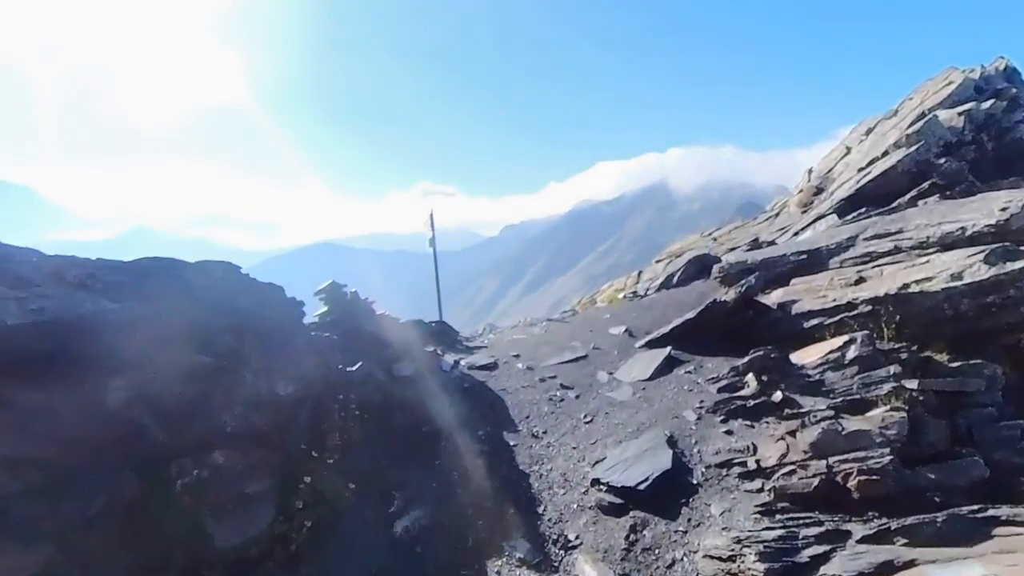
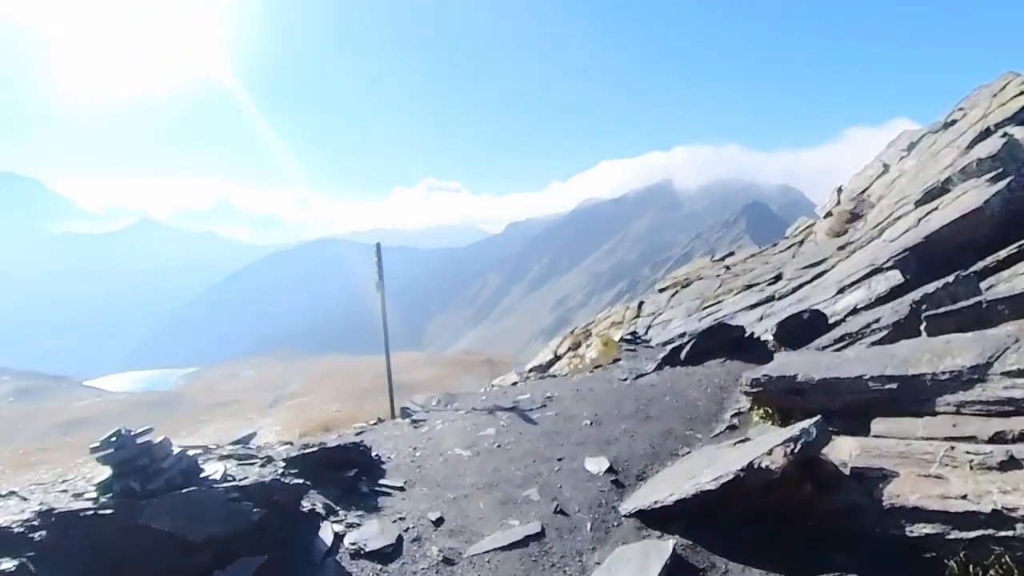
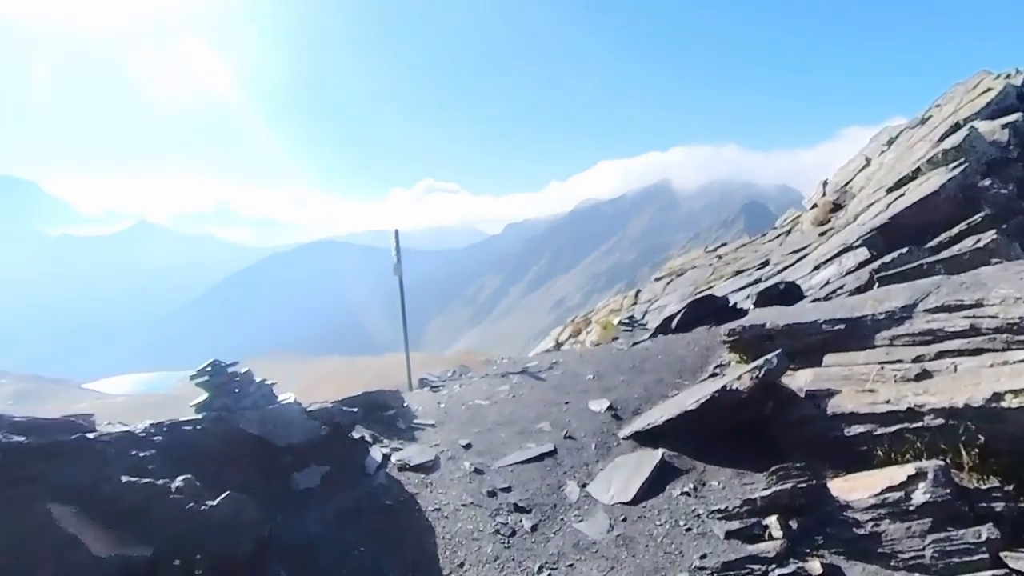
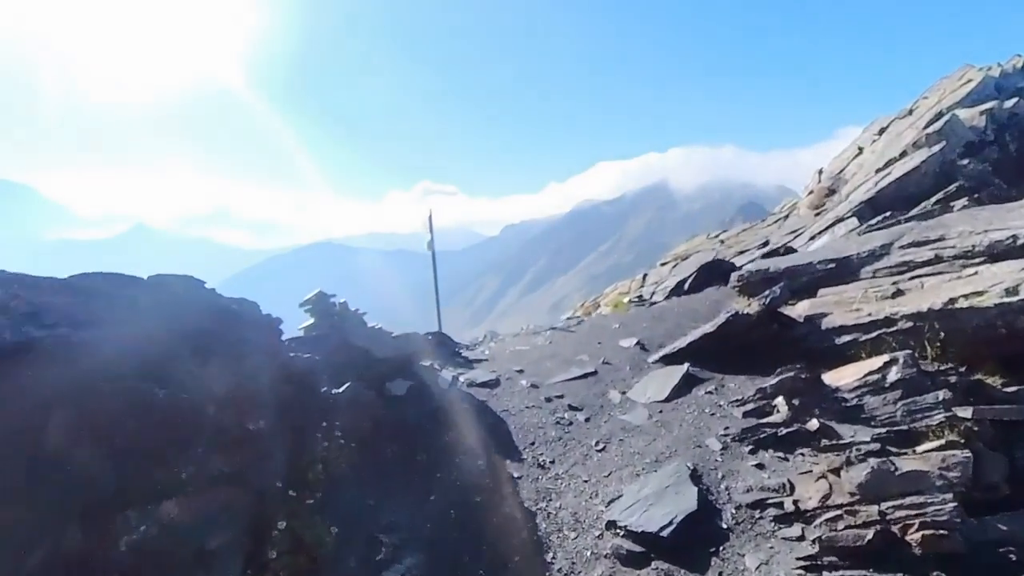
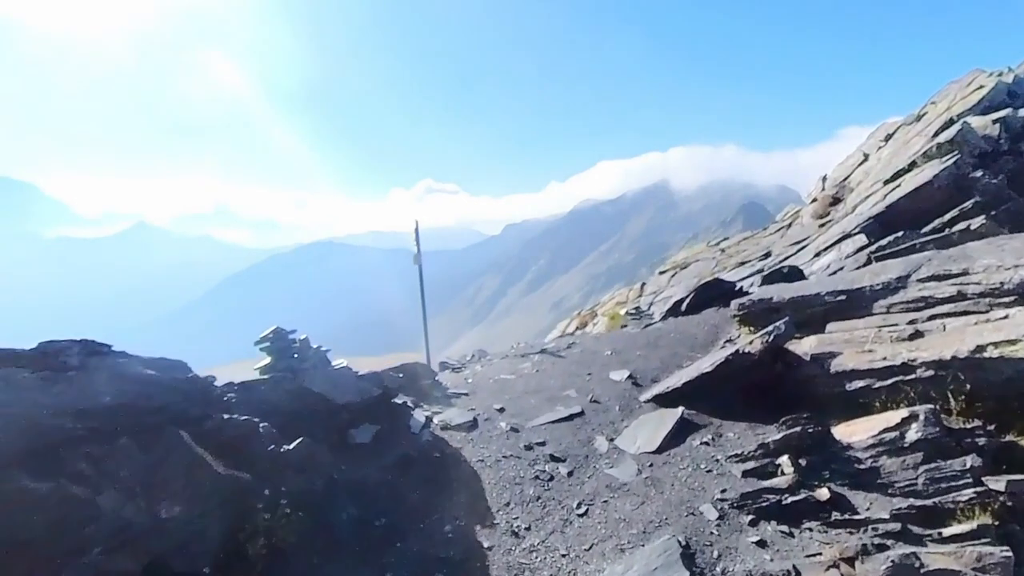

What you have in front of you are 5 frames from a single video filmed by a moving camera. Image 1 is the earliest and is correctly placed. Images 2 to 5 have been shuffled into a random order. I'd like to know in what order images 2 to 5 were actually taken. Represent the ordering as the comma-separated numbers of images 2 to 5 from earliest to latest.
4, 5, 3, 2
